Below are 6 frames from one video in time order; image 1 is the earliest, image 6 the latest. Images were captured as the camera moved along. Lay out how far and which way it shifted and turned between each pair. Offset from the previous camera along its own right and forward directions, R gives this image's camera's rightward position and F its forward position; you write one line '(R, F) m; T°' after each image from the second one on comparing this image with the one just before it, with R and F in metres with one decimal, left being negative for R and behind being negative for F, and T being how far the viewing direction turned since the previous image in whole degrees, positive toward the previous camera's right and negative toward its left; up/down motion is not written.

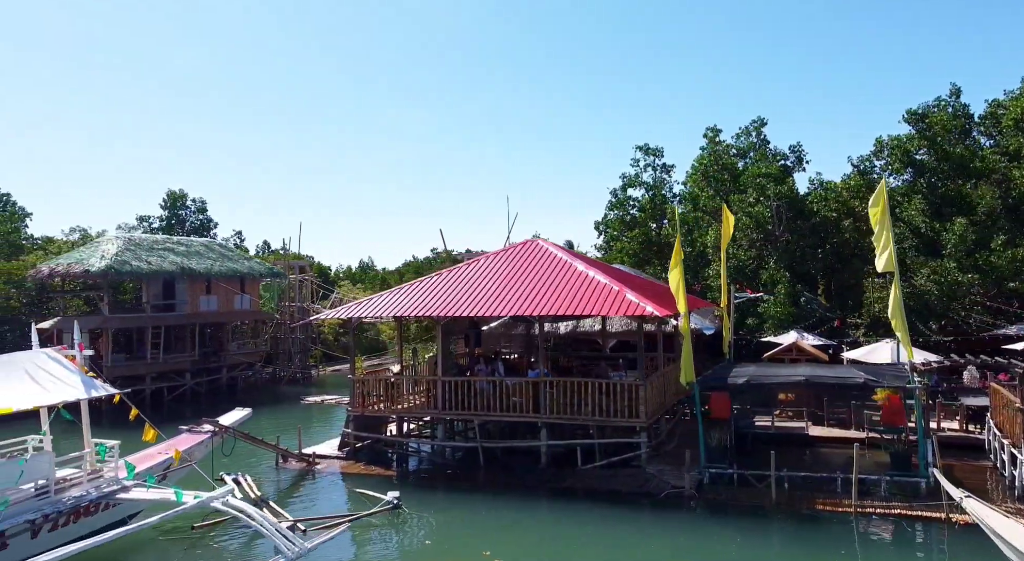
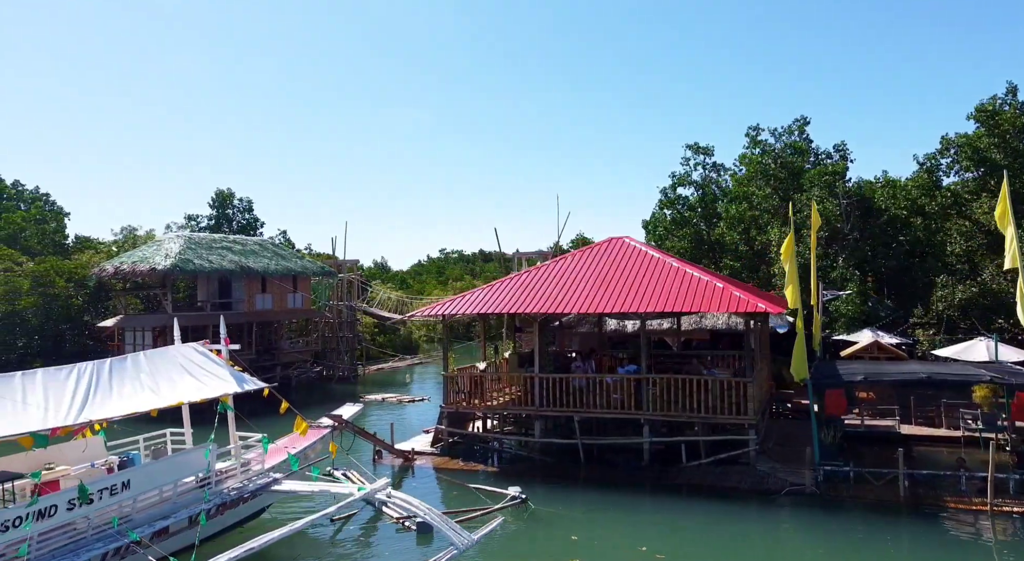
(-1.3, 0.0) m; -1°
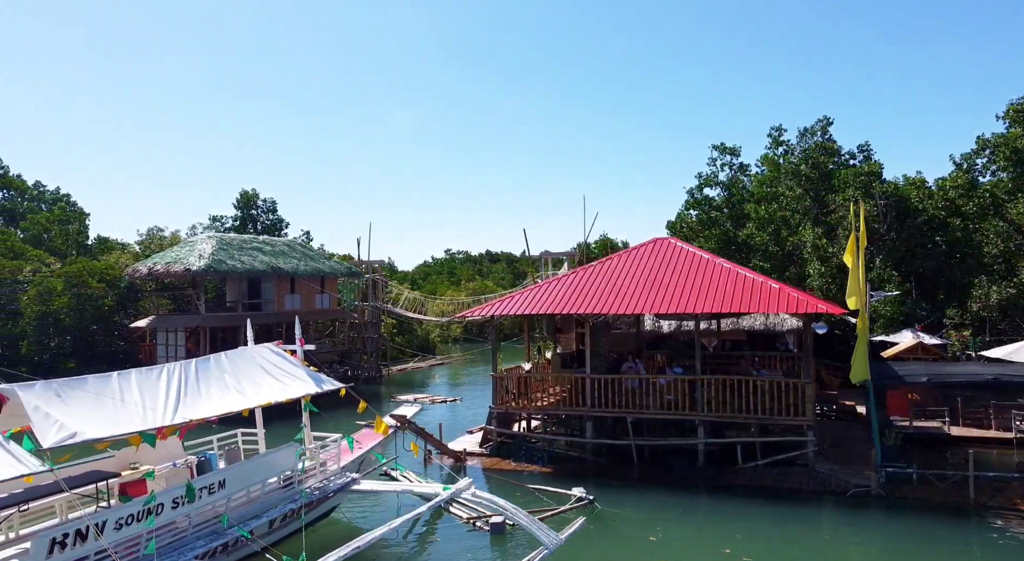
(-0.7, 0.0) m; -1°
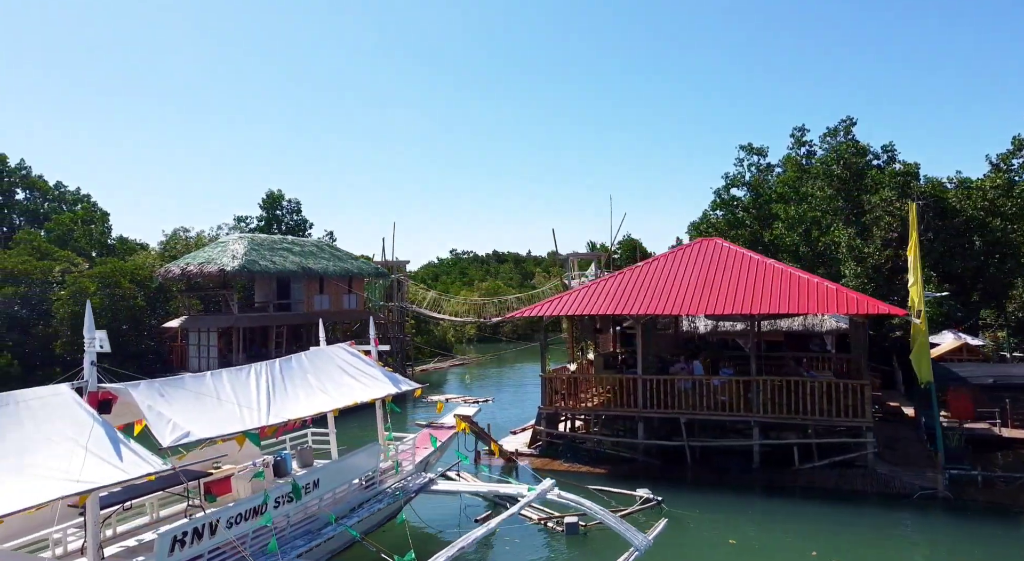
(-0.7, 0.0) m; -1°
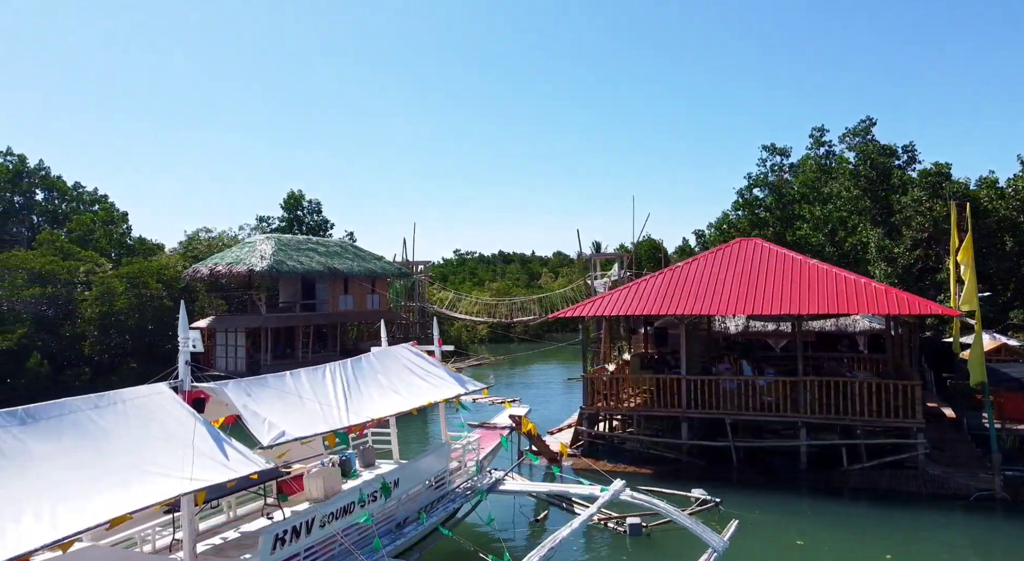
(-0.6, 0.0) m; 0°
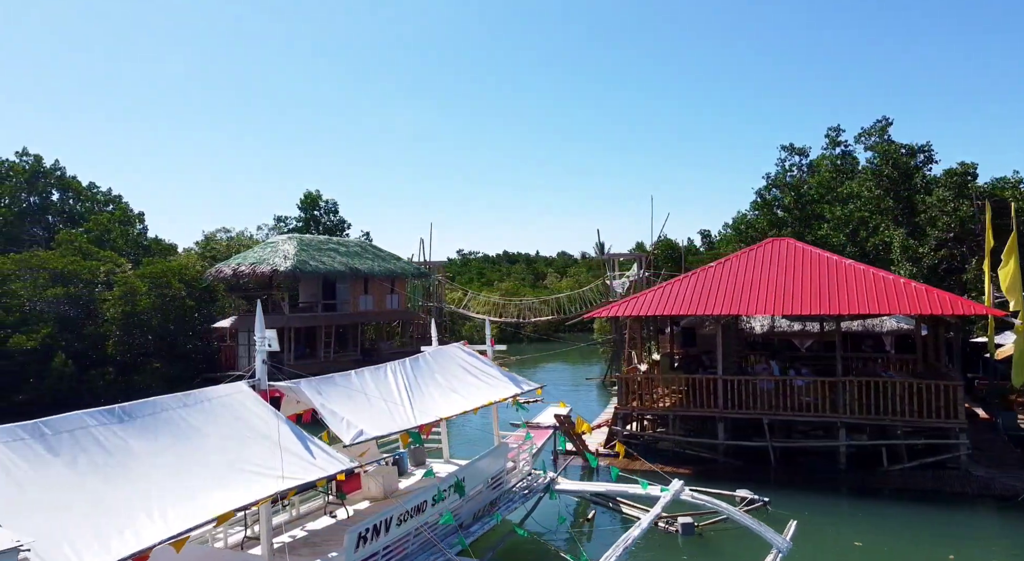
(-0.5, 0.0) m; 0°
